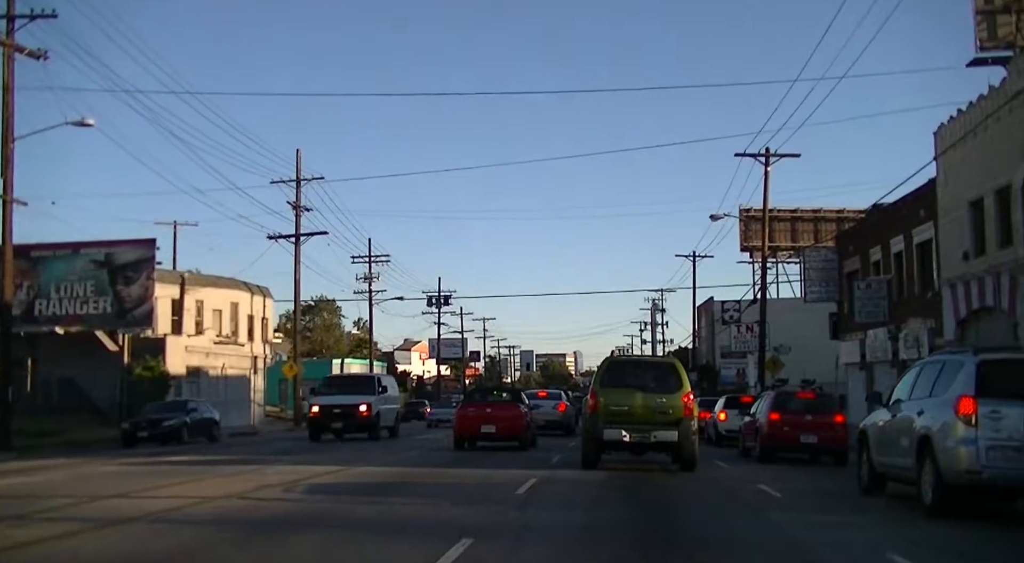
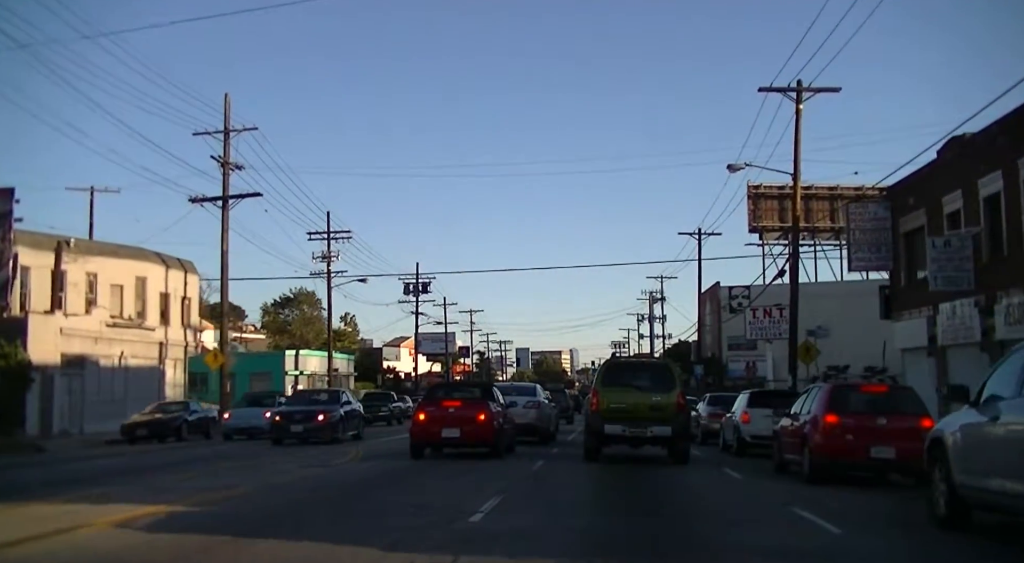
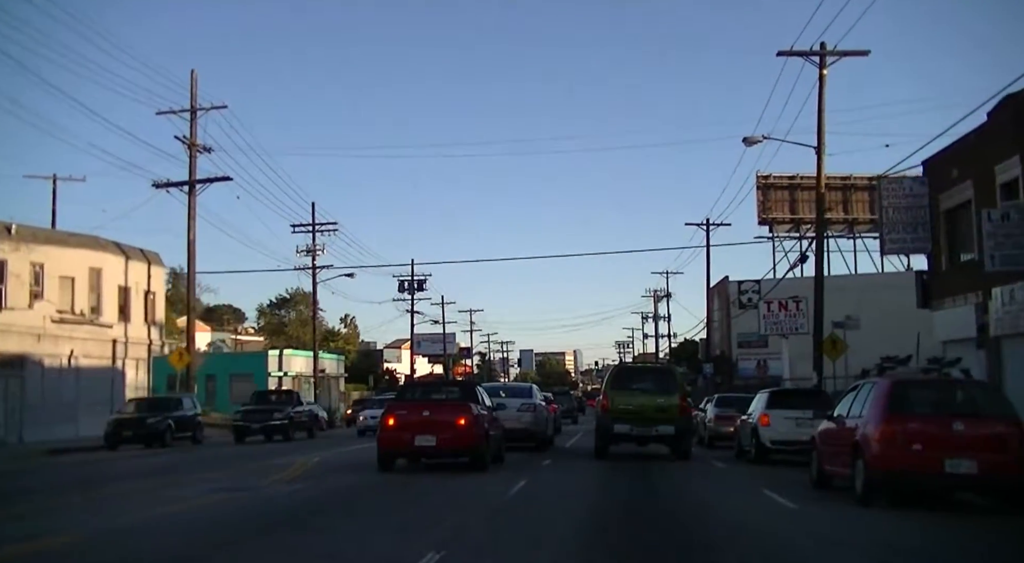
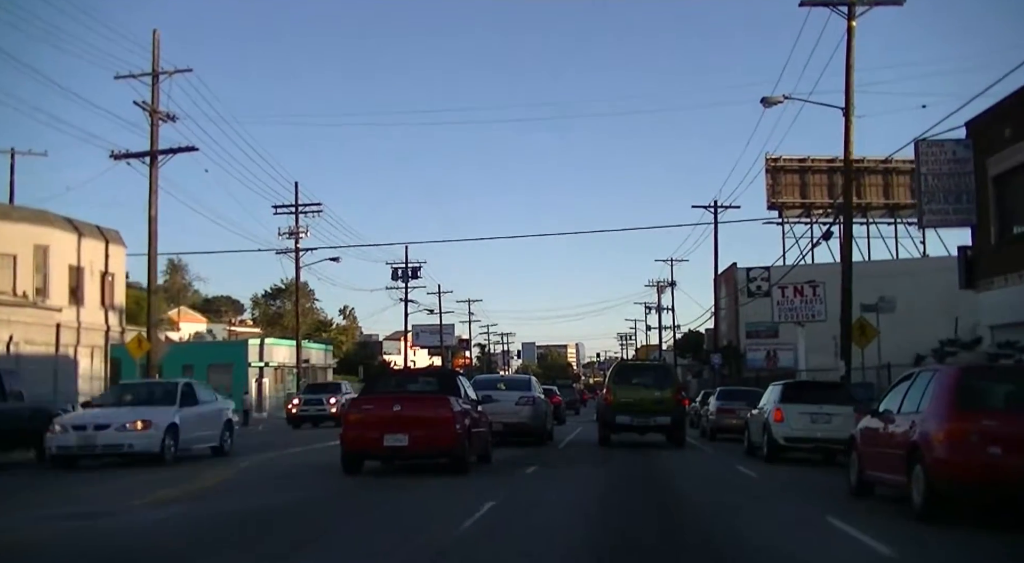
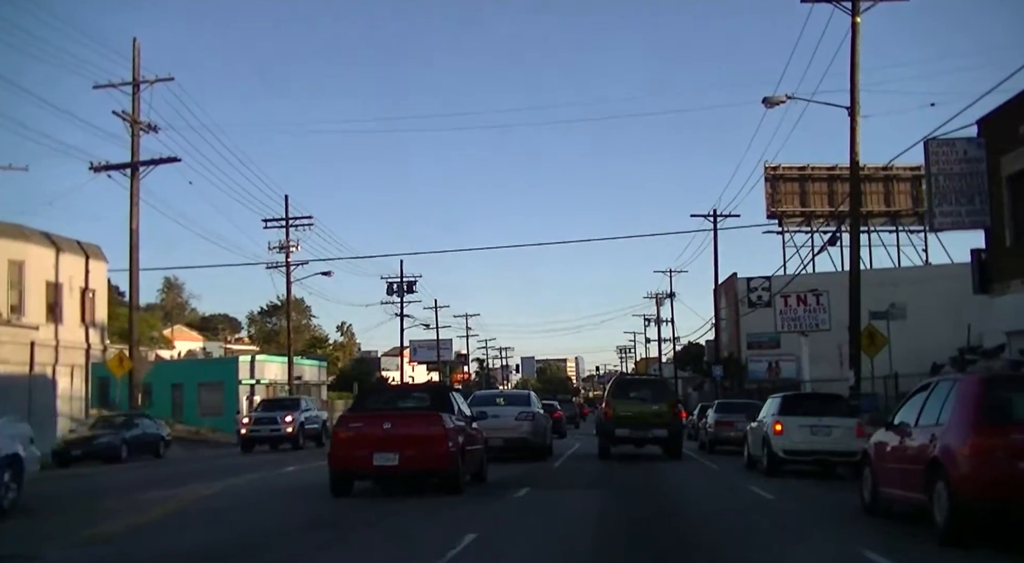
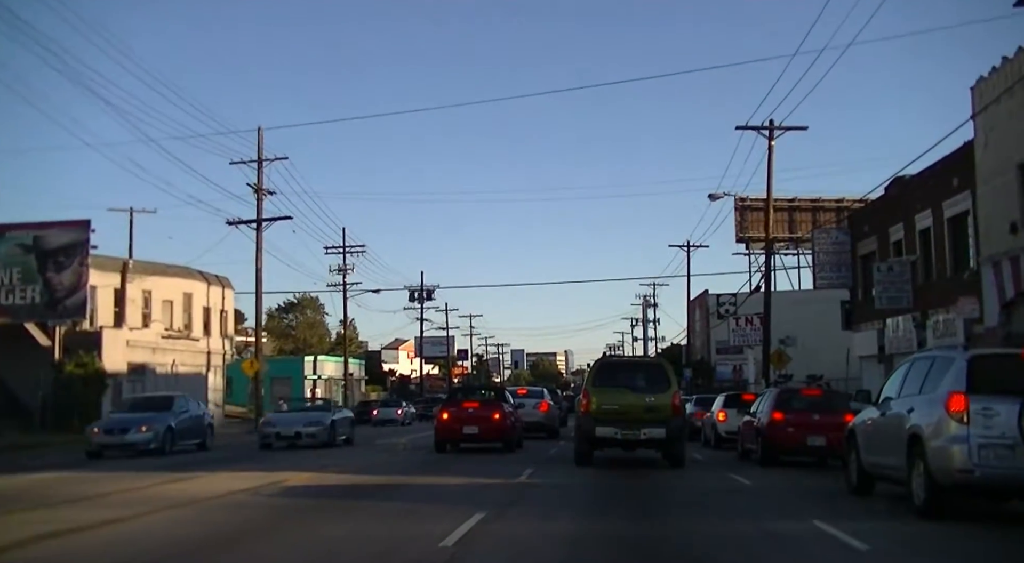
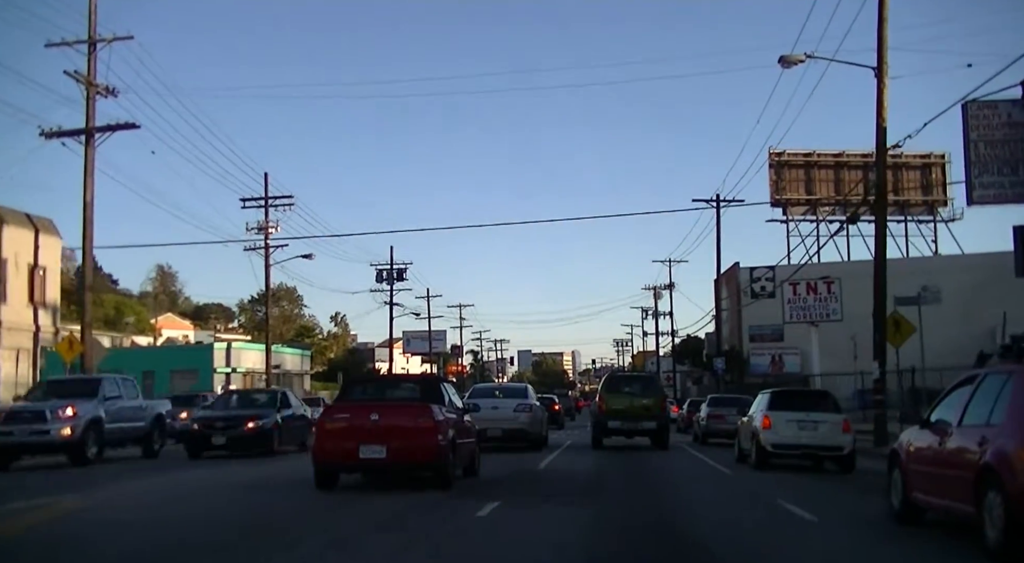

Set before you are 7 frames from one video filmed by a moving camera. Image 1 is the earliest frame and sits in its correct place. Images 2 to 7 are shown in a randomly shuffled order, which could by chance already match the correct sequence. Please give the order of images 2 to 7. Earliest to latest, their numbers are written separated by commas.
6, 2, 3, 4, 5, 7
